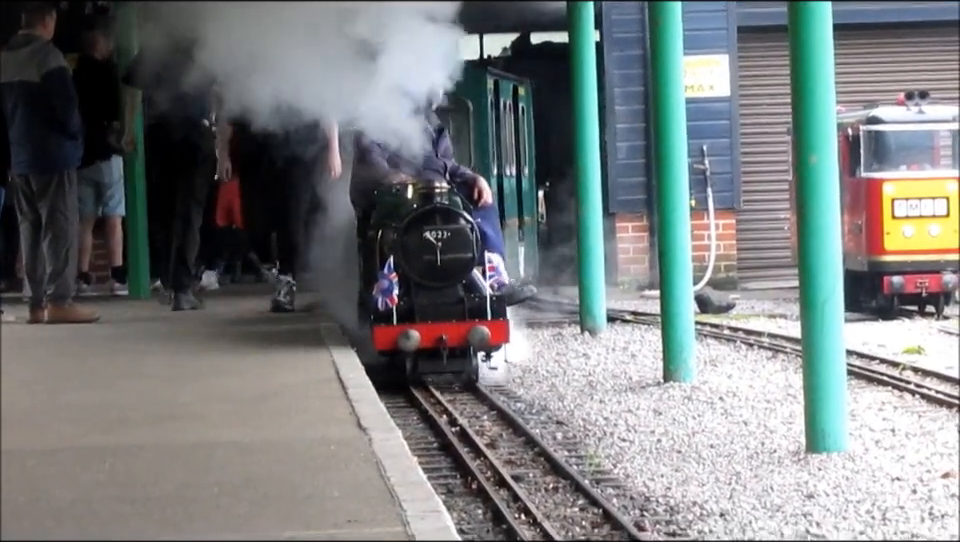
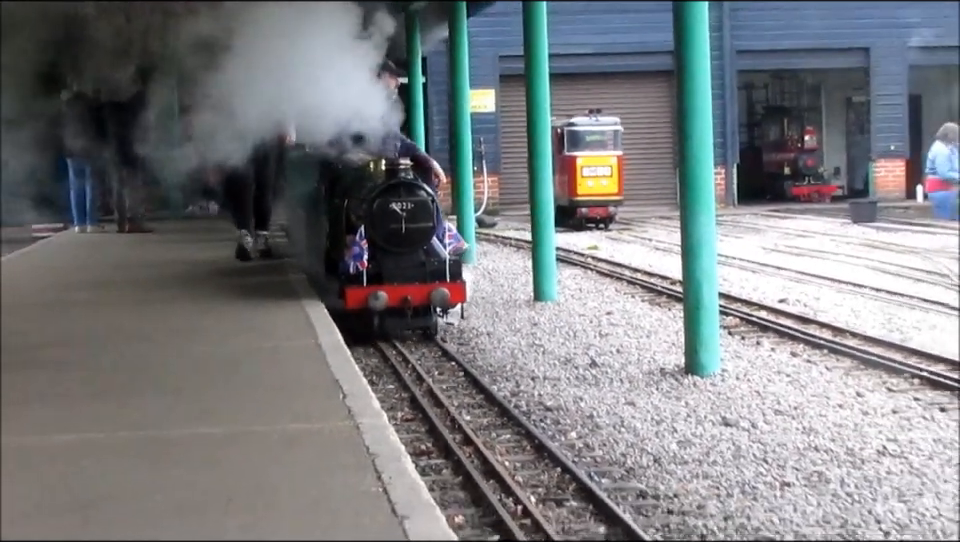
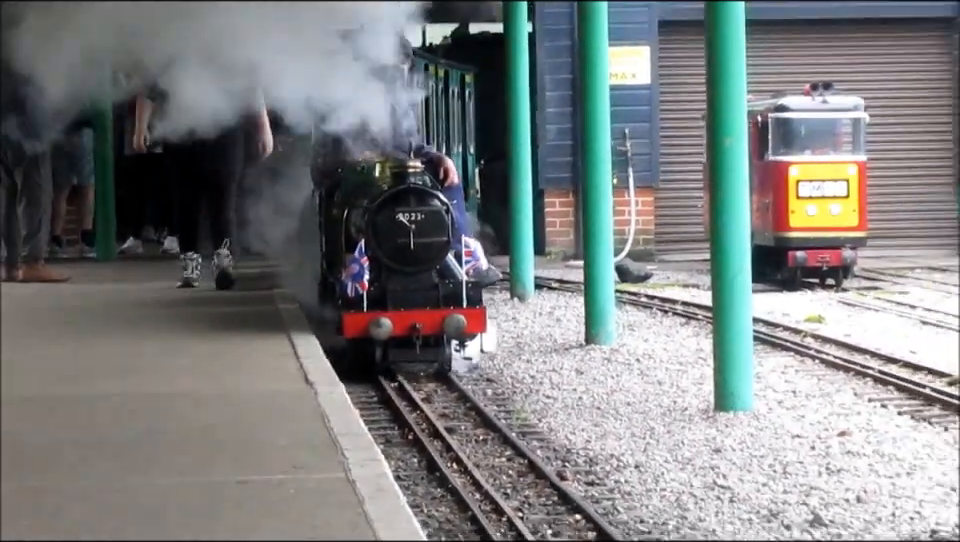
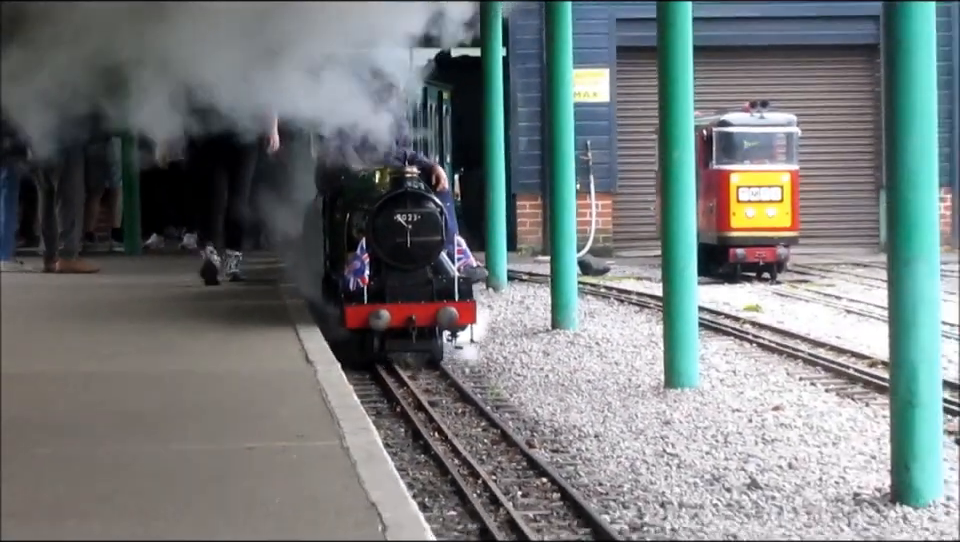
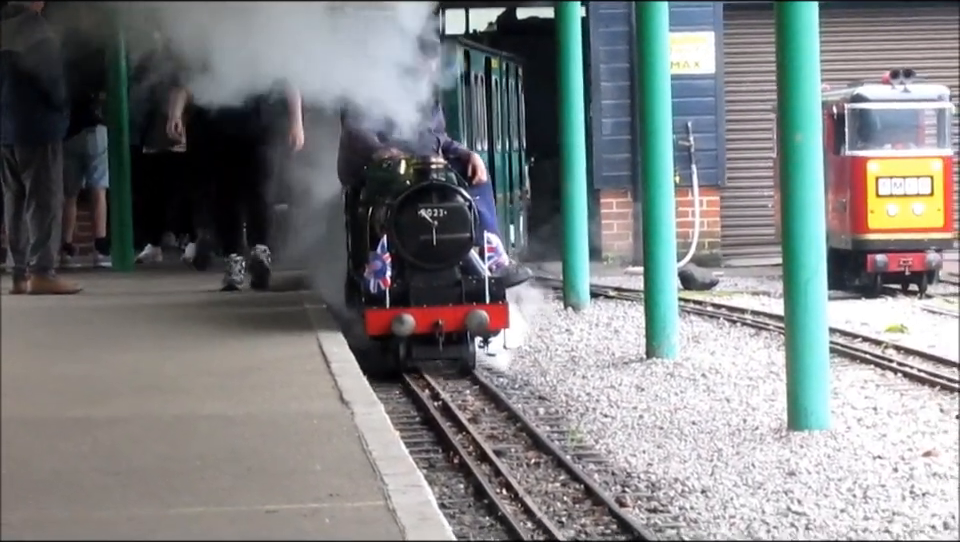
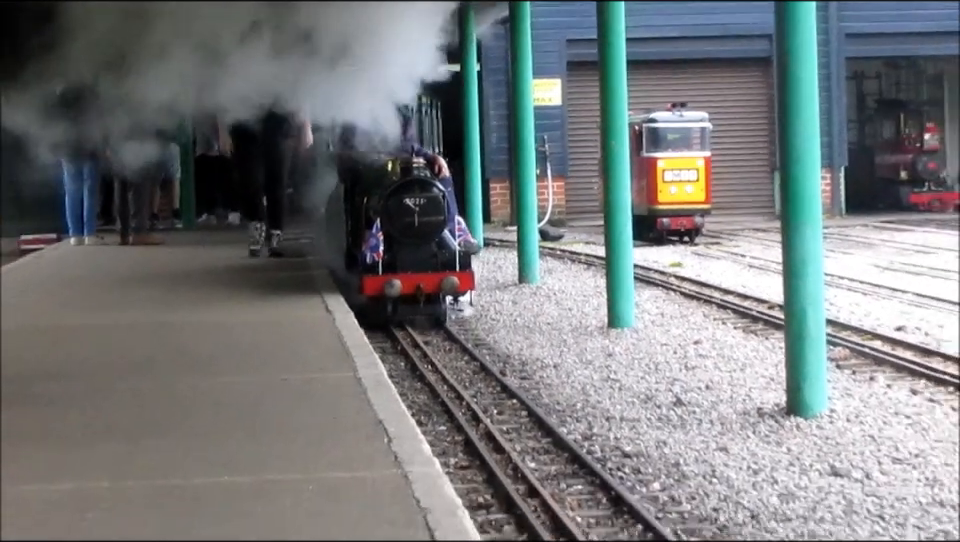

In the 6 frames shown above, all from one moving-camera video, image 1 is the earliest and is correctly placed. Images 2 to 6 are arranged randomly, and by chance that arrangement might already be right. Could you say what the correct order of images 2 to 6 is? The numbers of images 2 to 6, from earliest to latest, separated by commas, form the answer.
5, 3, 4, 6, 2
